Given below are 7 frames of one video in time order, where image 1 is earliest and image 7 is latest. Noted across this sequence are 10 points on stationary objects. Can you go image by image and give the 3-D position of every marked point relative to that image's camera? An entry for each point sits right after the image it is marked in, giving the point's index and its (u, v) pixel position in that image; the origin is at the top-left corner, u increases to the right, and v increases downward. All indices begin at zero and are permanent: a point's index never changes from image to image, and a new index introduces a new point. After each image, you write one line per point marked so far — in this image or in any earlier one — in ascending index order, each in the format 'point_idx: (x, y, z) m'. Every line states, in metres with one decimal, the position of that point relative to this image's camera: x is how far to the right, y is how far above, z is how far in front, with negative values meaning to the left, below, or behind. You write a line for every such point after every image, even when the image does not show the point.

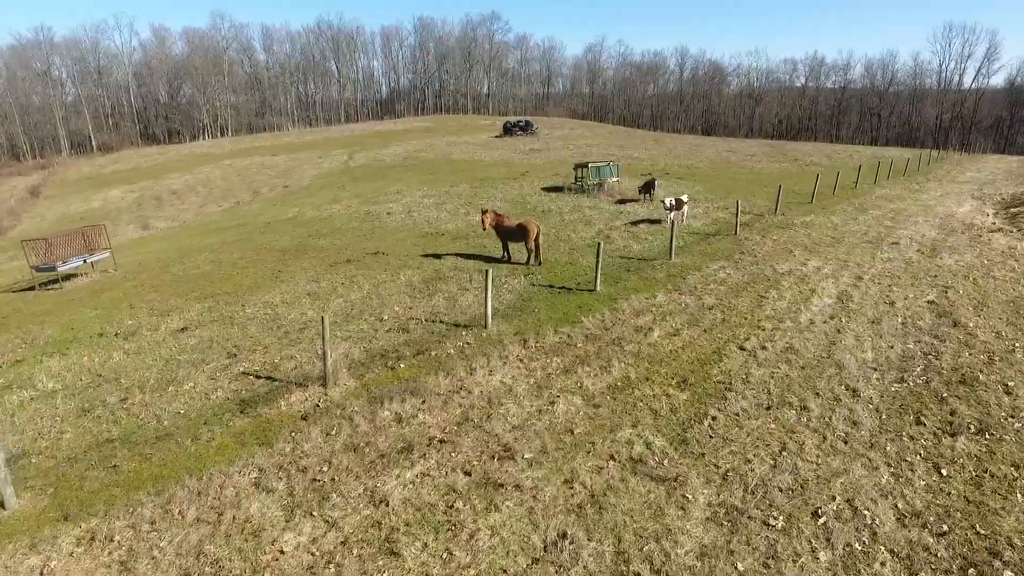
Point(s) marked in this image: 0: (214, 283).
0: (-8.0, +0.1, +16.0) m
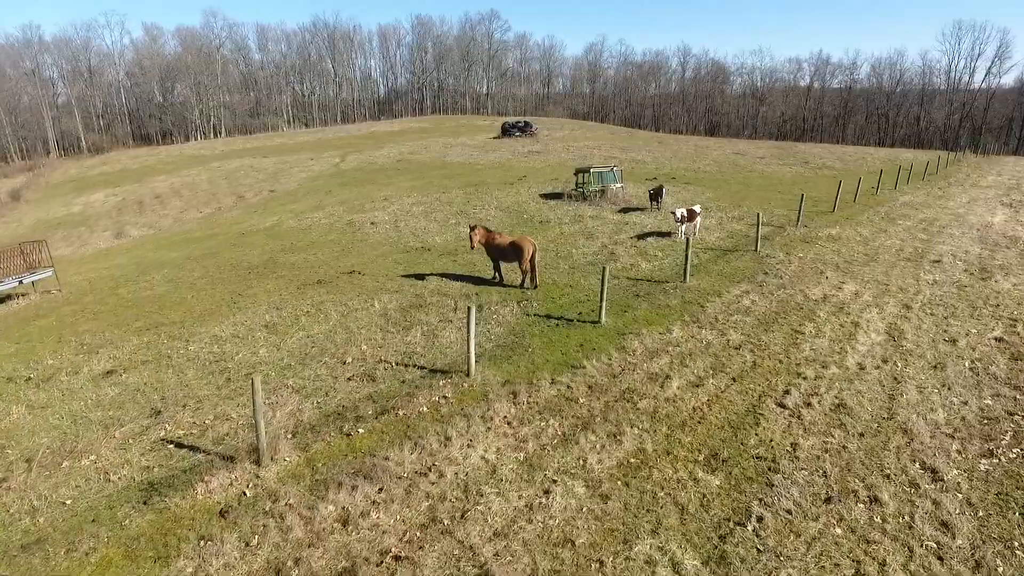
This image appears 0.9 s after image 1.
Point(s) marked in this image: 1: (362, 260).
0: (-8.2, -0.5, +14.0) m
1: (-4.3, +0.8, +17.2) m
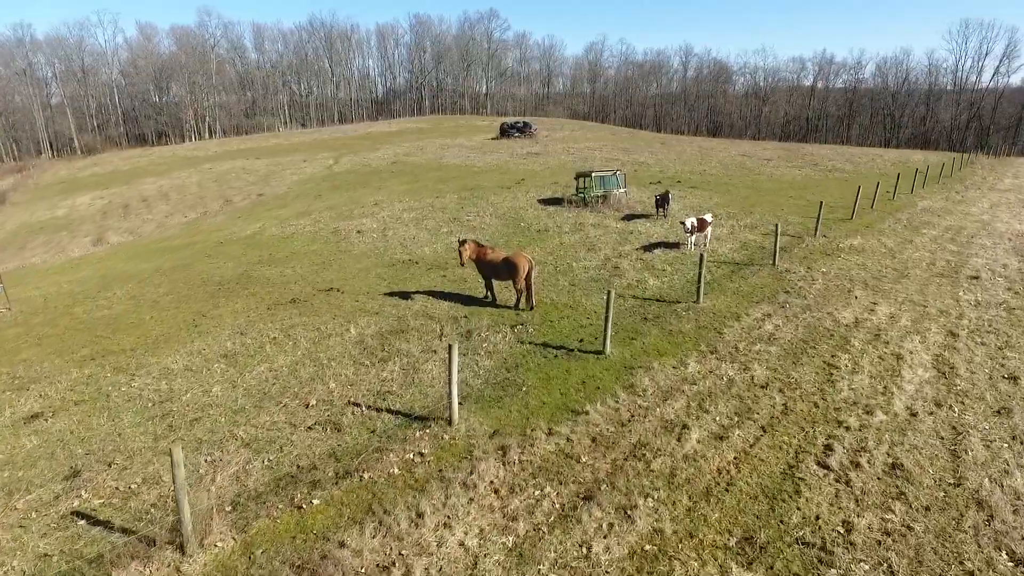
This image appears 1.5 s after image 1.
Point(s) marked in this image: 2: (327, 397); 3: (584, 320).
0: (-8.4, -1.0, +12.5) m
1: (-4.5, +0.3, +15.7) m
2: (-2.8, -1.7, +9.1) m
3: (+1.5, -0.6, +12.0) m
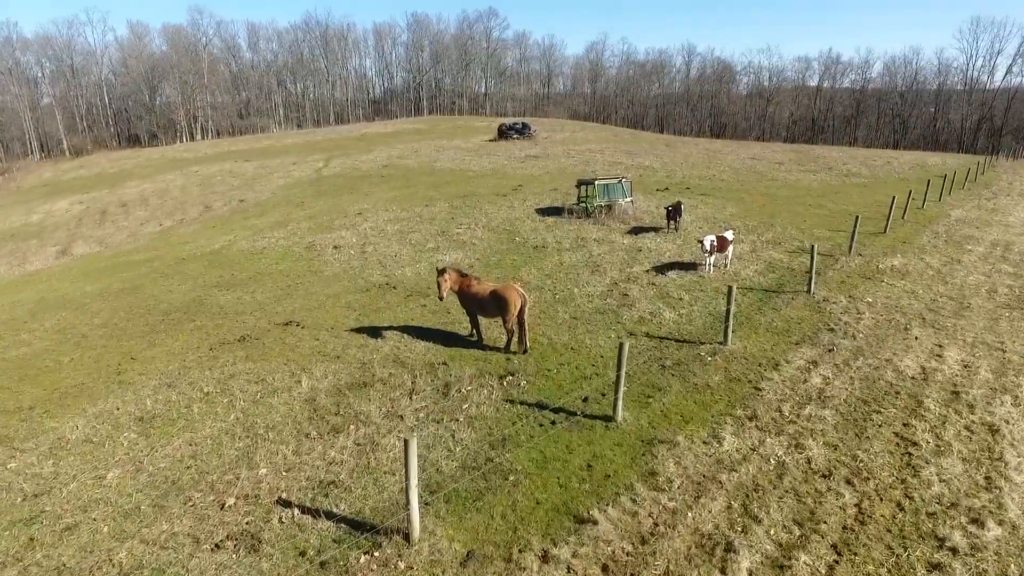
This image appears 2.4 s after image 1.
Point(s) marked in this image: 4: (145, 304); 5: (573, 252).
0: (-8.5, -1.7, +10.3) m
1: (-4.7, -0.4, +13.5) m
2: (-3.0, -2.4, +6.9) m
3: (+1.3, -1.3, +9.8) m
4: (-9.0, -0.4, +14.5) m
5: (+1.8, +1.0, +16.9) m
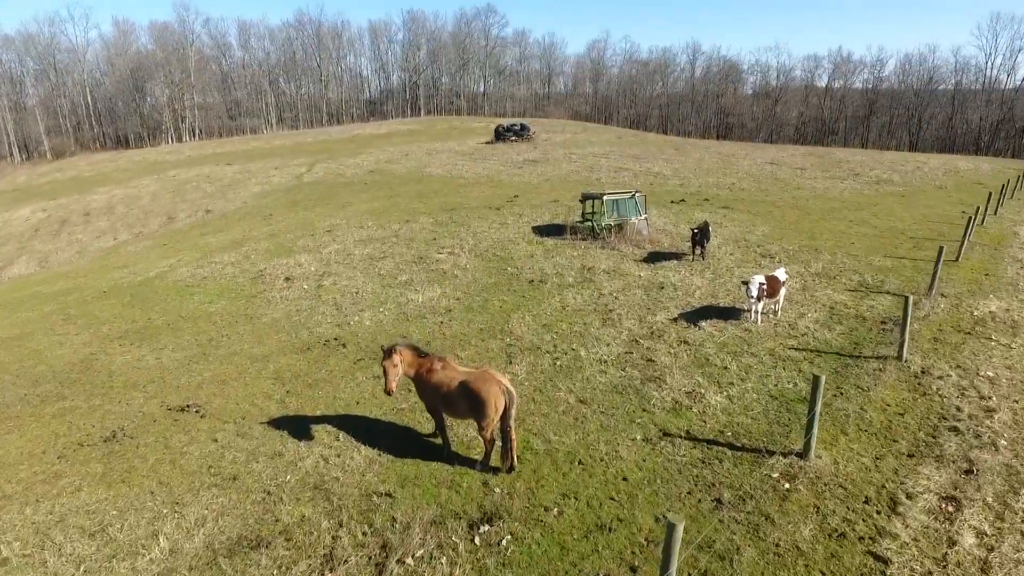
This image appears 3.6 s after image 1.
0: (-8.8, -2.7, +6.9) m
1: (-4.9, -1.4, +10.1) m
2: (-3.3, -3.4, +3.4) m
3: (+1.0, -2.4, +6.4) m
4: (-9.2, -1.5, +11.0) m
5: (+1.5, -0.1, +13.4) m
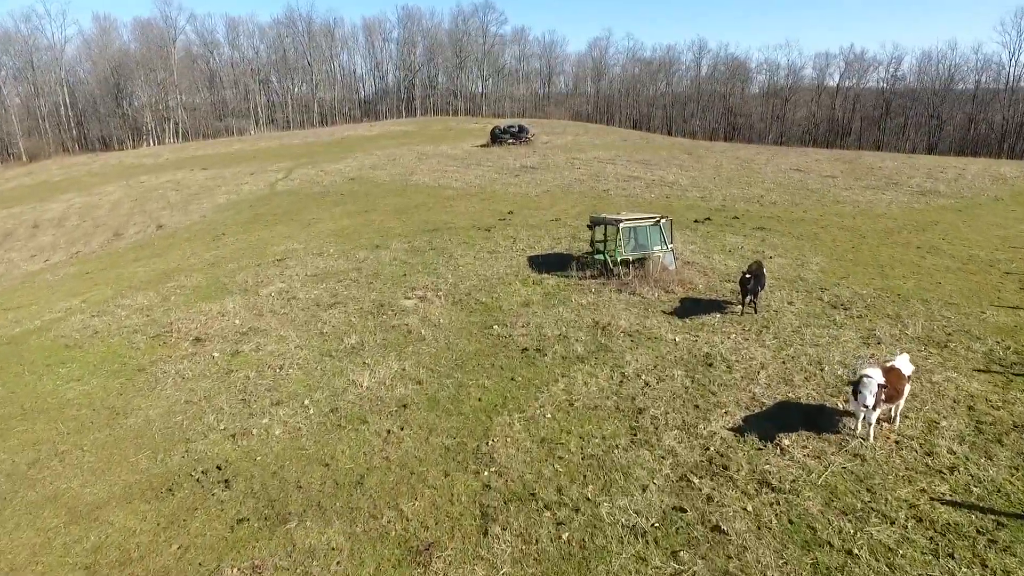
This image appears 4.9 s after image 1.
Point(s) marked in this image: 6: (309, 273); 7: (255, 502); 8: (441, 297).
0: (-9.0, -4.0, +2.9) m
1: (-5.2, -2.7, +6.1) m
2: (-3.5, -4.7, -0.6) m
3: (+0.8, -3.6, +2.4) m
4: (-9.5, -2.7, +7.0) m
5: (+1.3, -1.3, +9.4) m
6: (-5.6, +0.4, +16.1) m
7: (-3.0, -2.4, +6.7) m
8: (-1.6, -0.2, +13.3) m
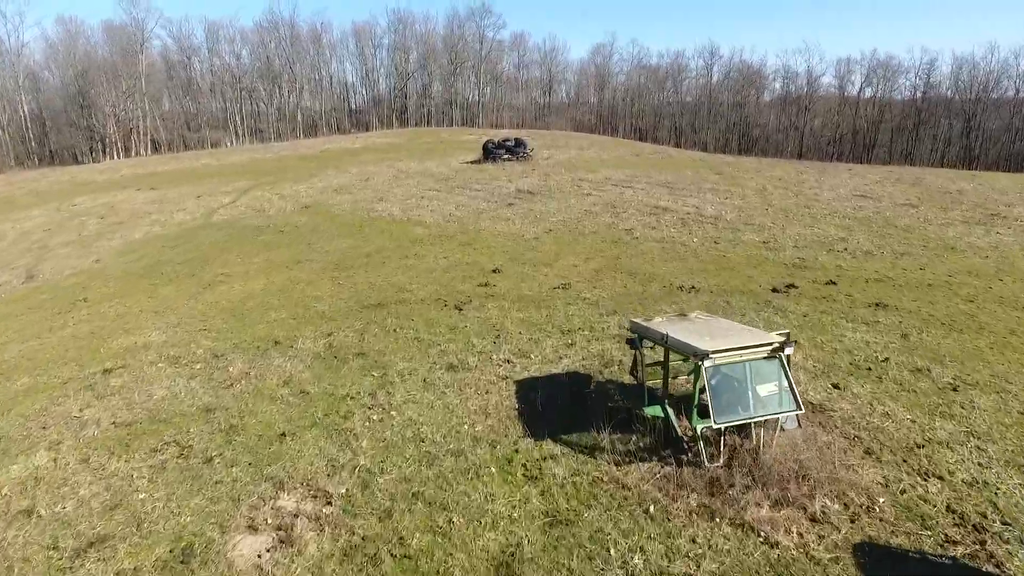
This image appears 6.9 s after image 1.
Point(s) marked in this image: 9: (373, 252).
0: (-9.4, -6.1, -4.4) m
1: (-5.5, -4.9, -1.2) m
2: (-3.9, -6.8, -7.9) m
3: (+0.4, -5.8, -4.9) m
4: (-9.8, -4.9, -0.2) m
5: (+0.9, -3.6, +2.2) m
6: (-5.9, -1.9, +8.9) m
7: (-3.3, -4.6, -0.6) m
8: (-1.9, -2.5, +6.0) m
9: (-4.5, +1.2, +18.7) m
